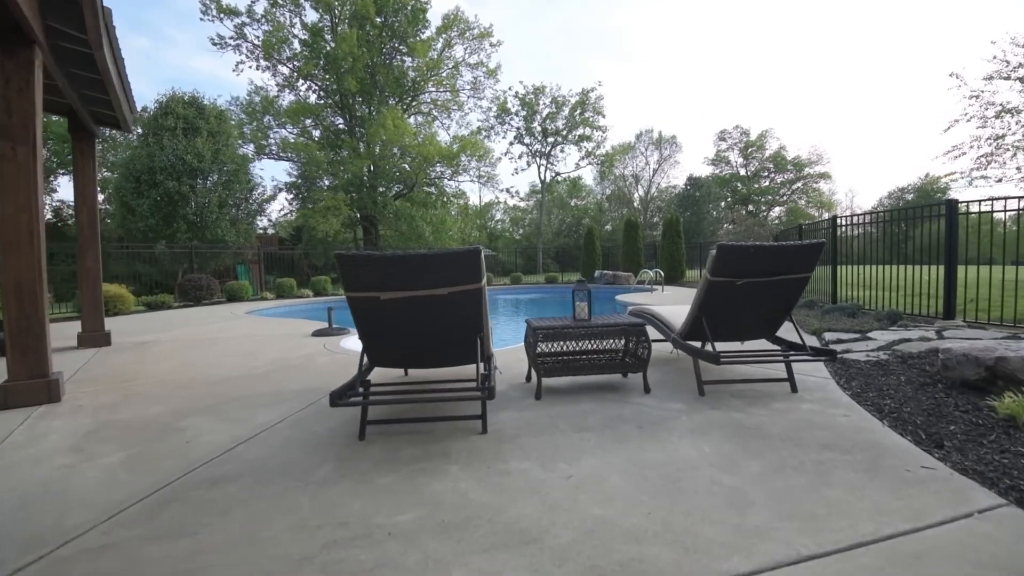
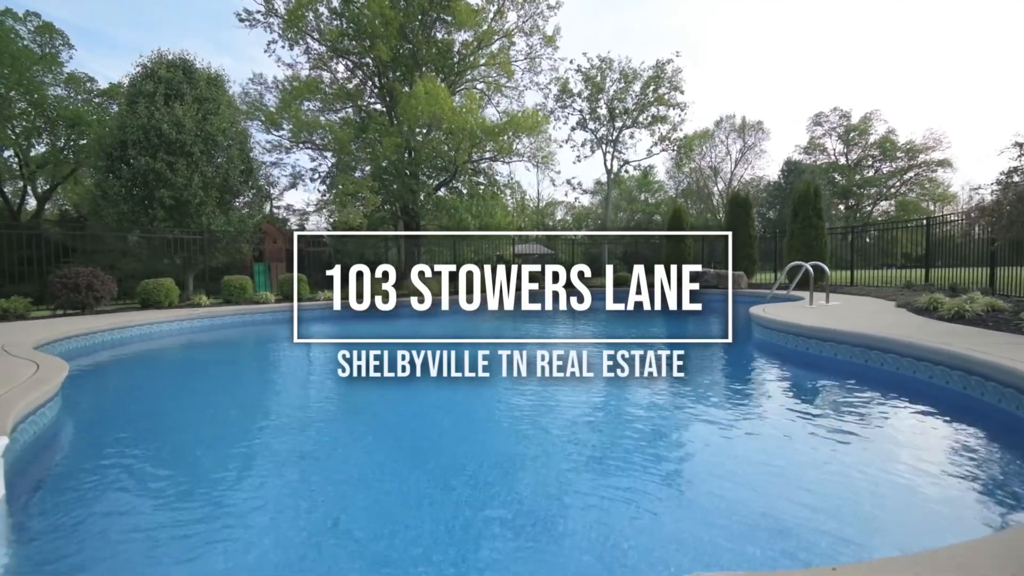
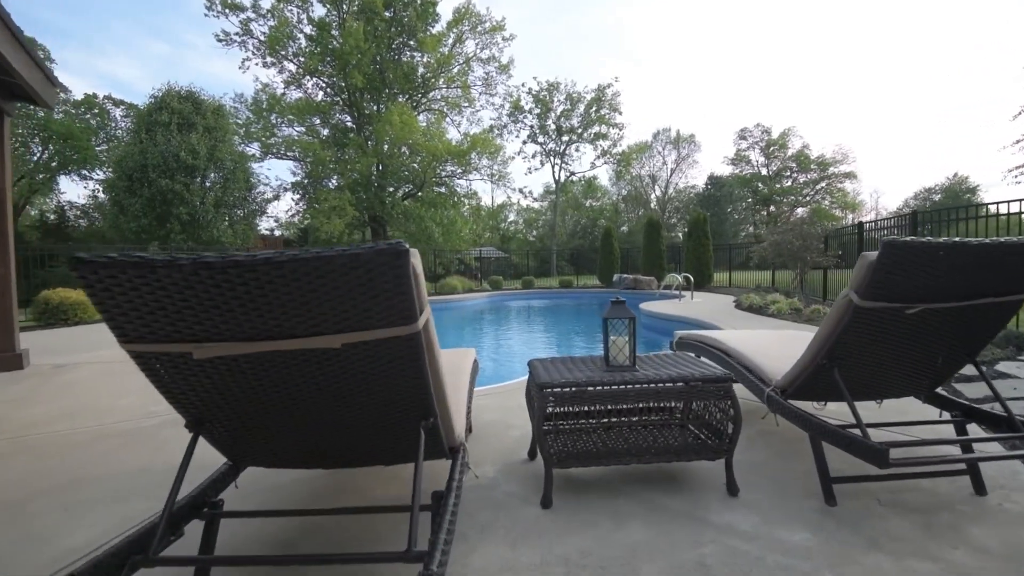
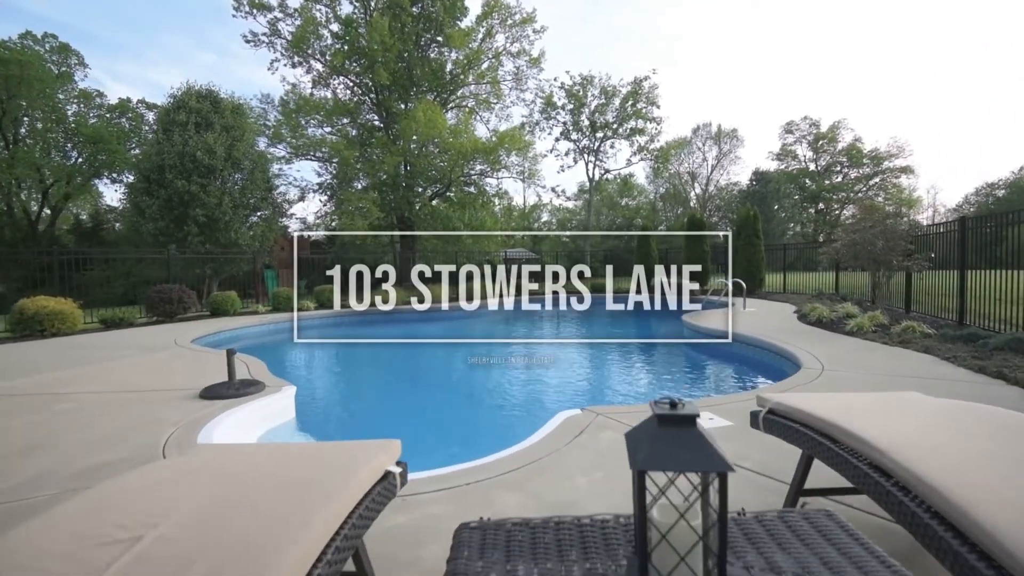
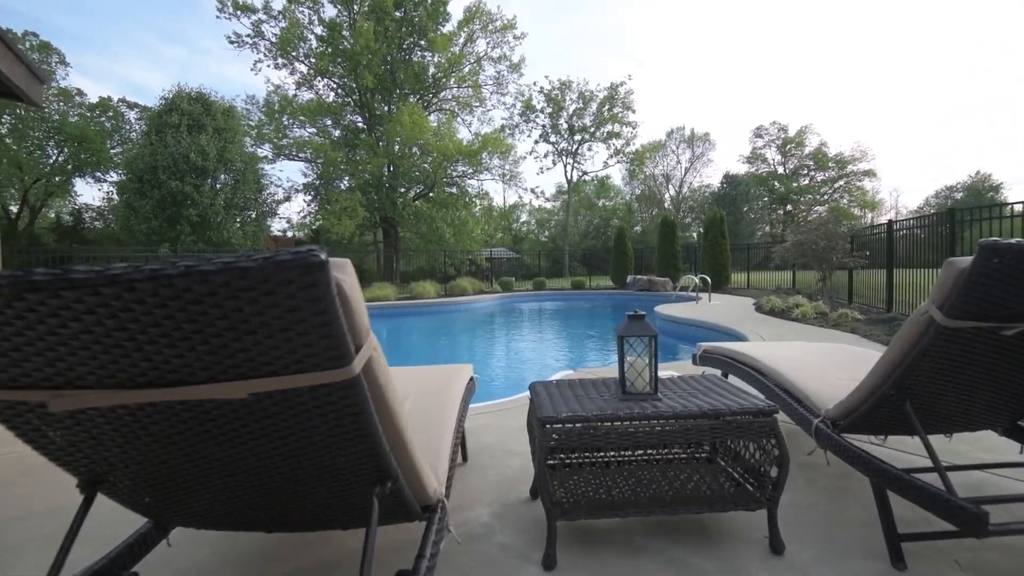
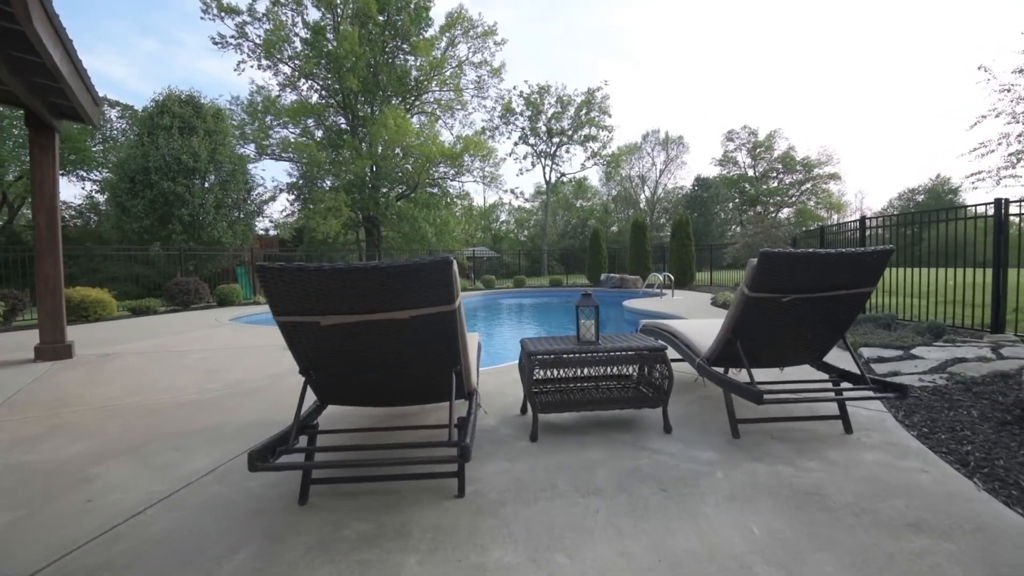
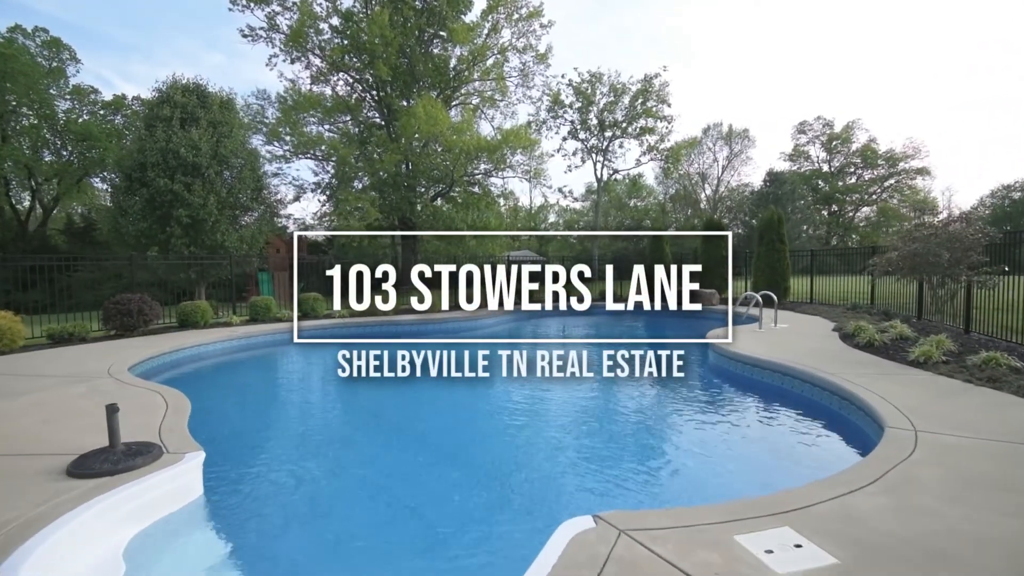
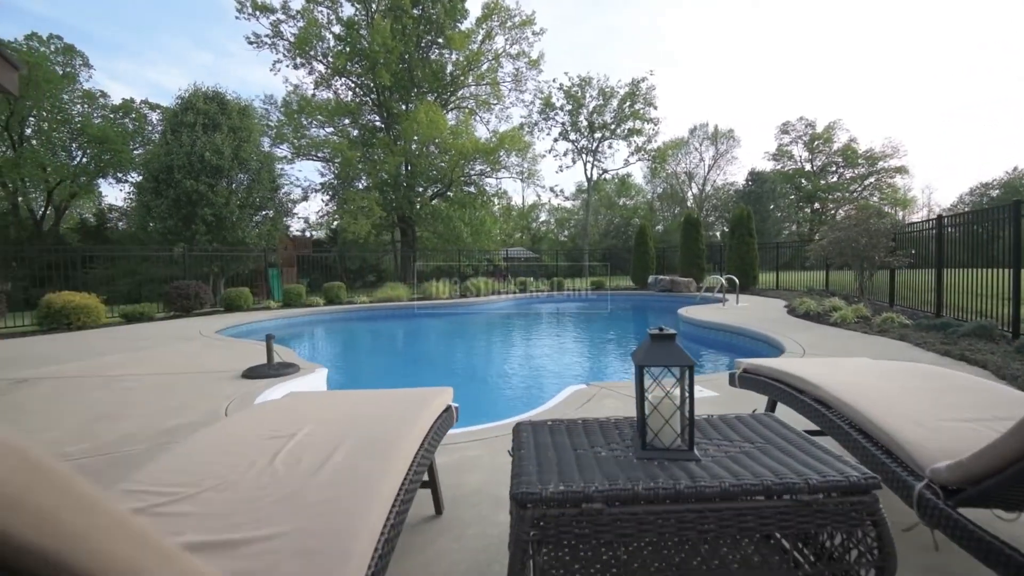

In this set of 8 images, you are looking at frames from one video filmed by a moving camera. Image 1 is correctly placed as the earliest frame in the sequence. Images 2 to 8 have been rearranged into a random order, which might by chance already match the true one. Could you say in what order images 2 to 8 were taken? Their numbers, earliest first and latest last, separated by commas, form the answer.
6, 3, 5, 8, 4, 7, 2
